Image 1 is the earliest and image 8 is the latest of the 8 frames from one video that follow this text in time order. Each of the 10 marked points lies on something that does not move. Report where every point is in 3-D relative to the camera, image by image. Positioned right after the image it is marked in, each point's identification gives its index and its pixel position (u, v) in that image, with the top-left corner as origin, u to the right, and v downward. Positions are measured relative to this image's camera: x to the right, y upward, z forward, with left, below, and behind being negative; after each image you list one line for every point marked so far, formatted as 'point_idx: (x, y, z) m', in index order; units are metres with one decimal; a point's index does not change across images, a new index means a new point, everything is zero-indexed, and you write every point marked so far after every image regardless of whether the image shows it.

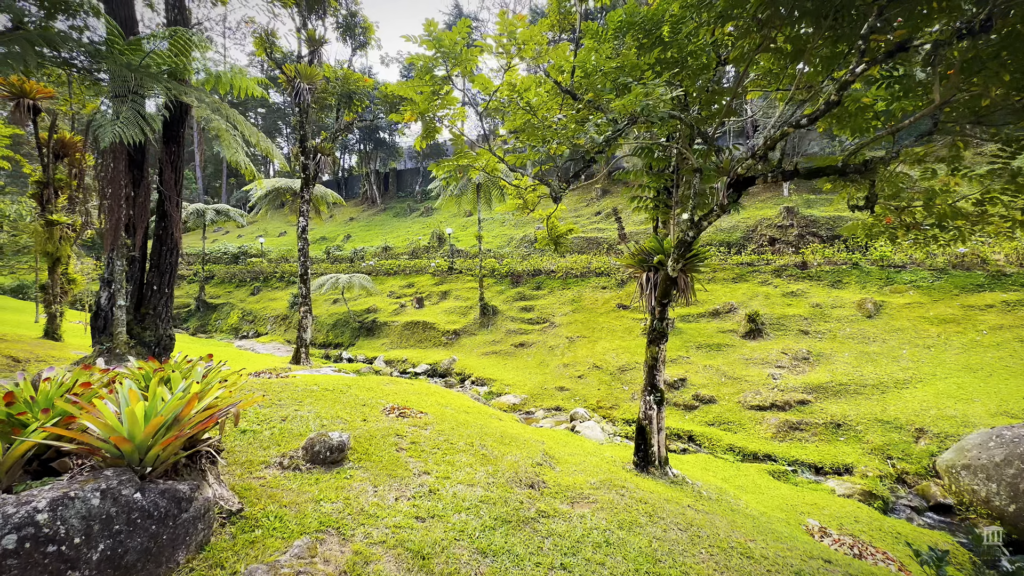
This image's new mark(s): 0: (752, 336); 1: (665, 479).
0: (+6.8, -1.5, +11.0) m
1: (+2.3, -2.8, +5.6) m
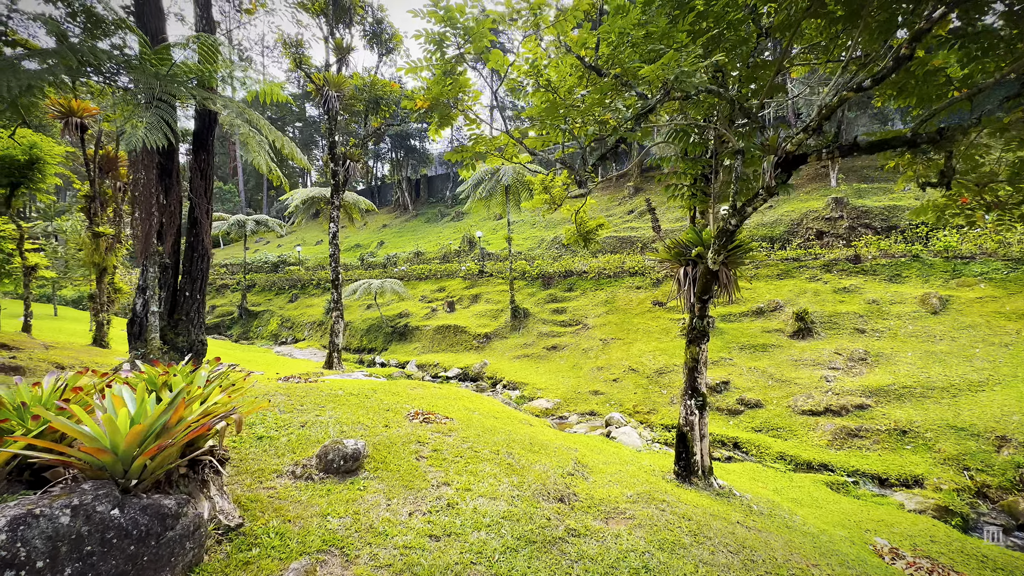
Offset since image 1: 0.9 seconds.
0: (+7.6, -1.4, +10.2) m
1: (+2.7, -2.7, +5.1) m
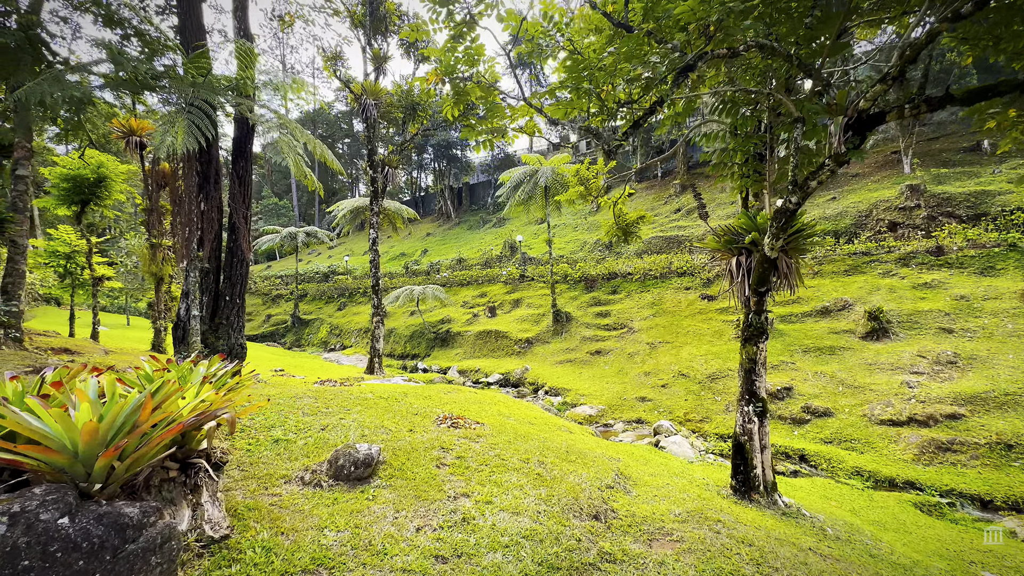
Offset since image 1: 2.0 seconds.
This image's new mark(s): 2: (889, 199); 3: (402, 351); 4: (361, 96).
0: (+8.5, -1.2, +8.9) m
1: (+3.1, -2.6, +4.4) m
2: (+14.2, +3.4, +14.3) m
3: (-5.3, -3.0, +17.9) m
4: (-4.7, +5.8, +11.6) m
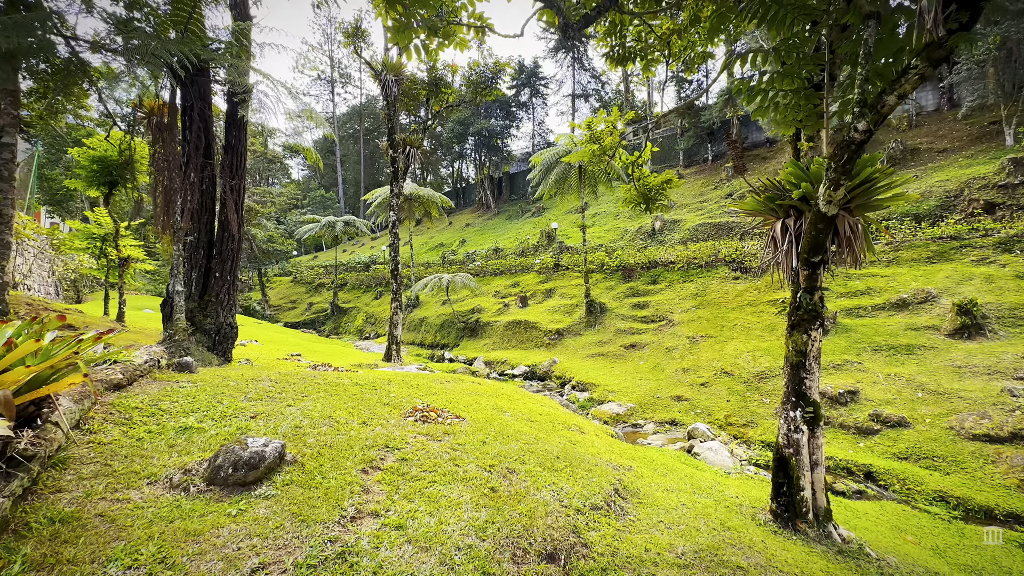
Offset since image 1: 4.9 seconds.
0: (+8.7, -0.9, +7.1) m
1: (+2.7, -2.3, +3.3) m
2: (+15.0, +3.8, +11.8) m
3: (-4.1, -2.4, +17.6) m
4: (-4.1, +6.3, +11.1) m
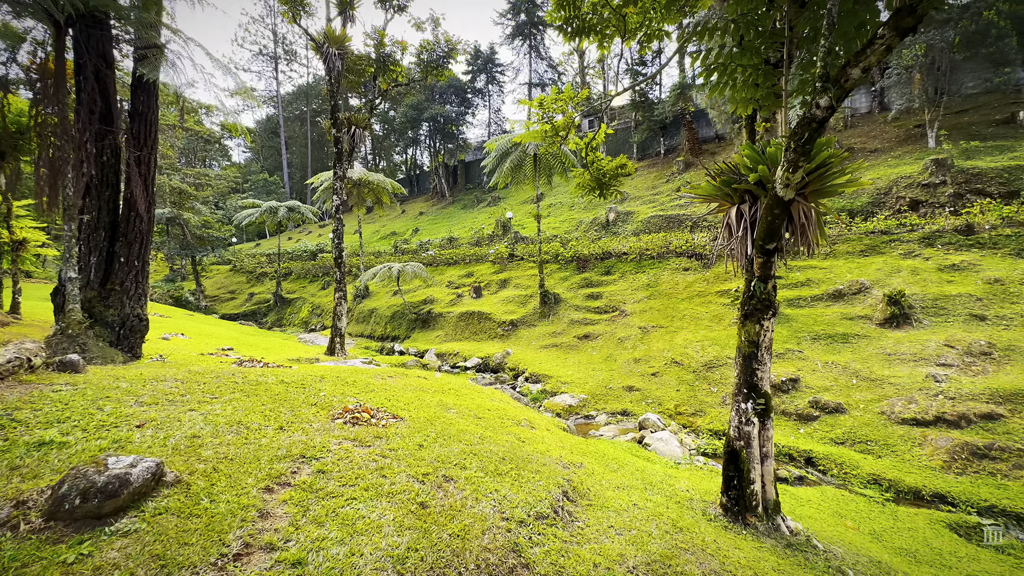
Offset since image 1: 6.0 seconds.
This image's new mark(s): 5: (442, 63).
0: (+7.8, -0.7, +7.6) m
1: (+2.3, -2.2, +3.2) m
2: (+13.6, +4.1, +12.8) m
3: (-6.0, -1.9, +16.8) m
4: (-5.3, +6.6, +10.2) m
5: (-2.2, +6.8, +11.3) m
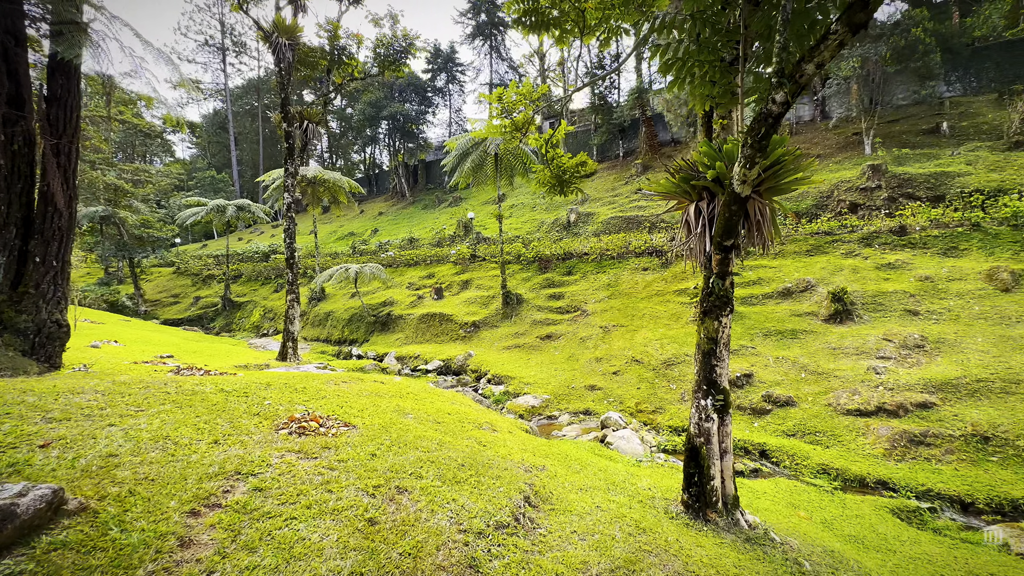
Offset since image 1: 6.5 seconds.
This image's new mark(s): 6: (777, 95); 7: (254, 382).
0: (+7.1, -0.7, +8.1) m
1: (+1.9, -2.2, +3.3) m
2: (+12.4, +4.1, +13.8) m
3: (-7.4, -2.0, +16.1) m
4: (-6.2, +6.5, +9.6) m
5: (-3.2, +6.8, +11.0) m
6: (+2.1, +1.5, +3.0) m
7: (-3.3, -1.2, +4.7) m
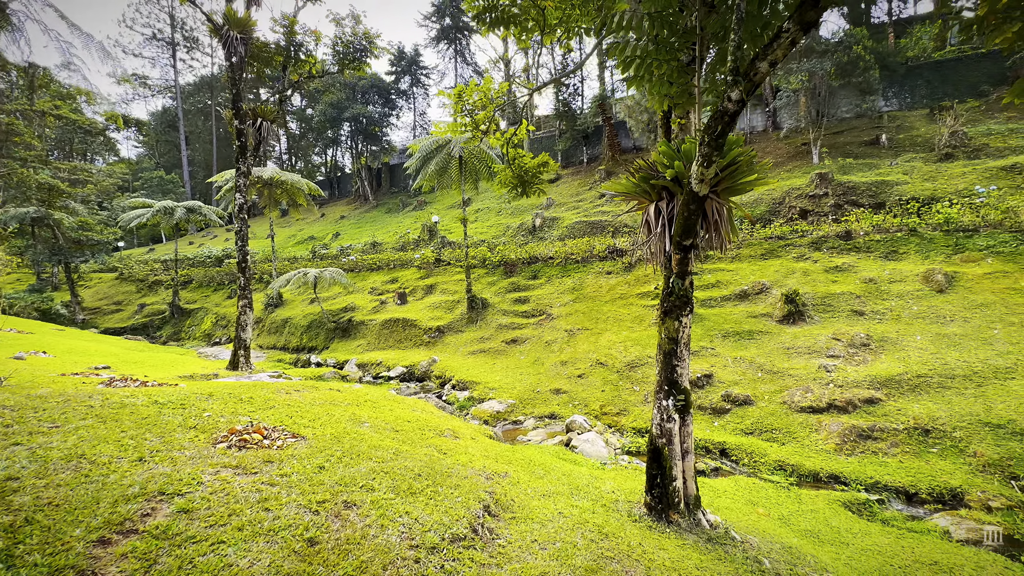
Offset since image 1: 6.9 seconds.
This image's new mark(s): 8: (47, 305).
0: (+6.4, -0.8, +8.5) m
1: (+1.6, -2.2, +3.3) m
2: (+11.3, +3.9, +14.6) m
3: (-8.7, -2.3, +15.4) m
4: (-7.0, +6.4, +9.1) m
5: (-4.1, +6.6, +10.8) m
6: (+1.8, +1.5, +3.0) m
7: (-3.7, -1.2, +4.3) m
8: (-23.2, -0.8, +18.8) m
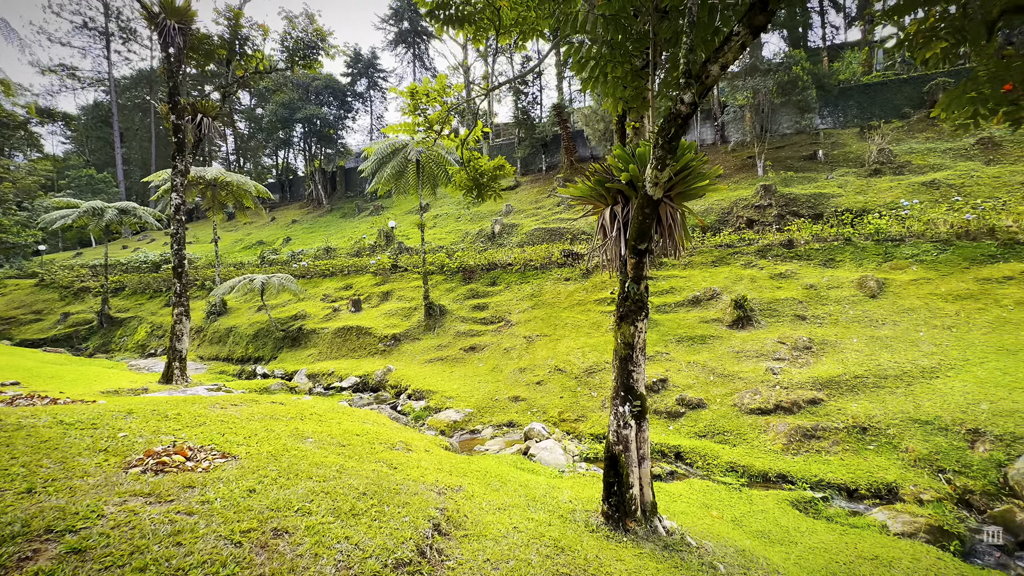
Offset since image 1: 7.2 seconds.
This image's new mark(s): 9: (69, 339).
0: (+5.5, -0.9, +8.9) m
1: (+1.2, -2.2, +3.3) m
2: (+9.9, +3.7, +15.5) m
3: (-10.1, -2.5, +14.5) m
4: (-7.9, +6.3, +8.5) m
5: (-5.1, +6.5, +10.4) m
6: (+1.4, +1.4, +3.1) m
7: (-4.1, -1.3, +3.9) m
8: (-24.8, -1.1, +16.6) m
9: (-20.7, -2.4, +17.8) m
